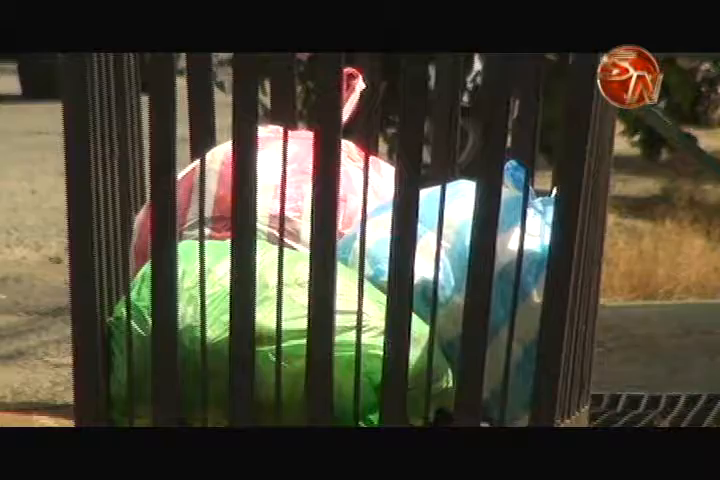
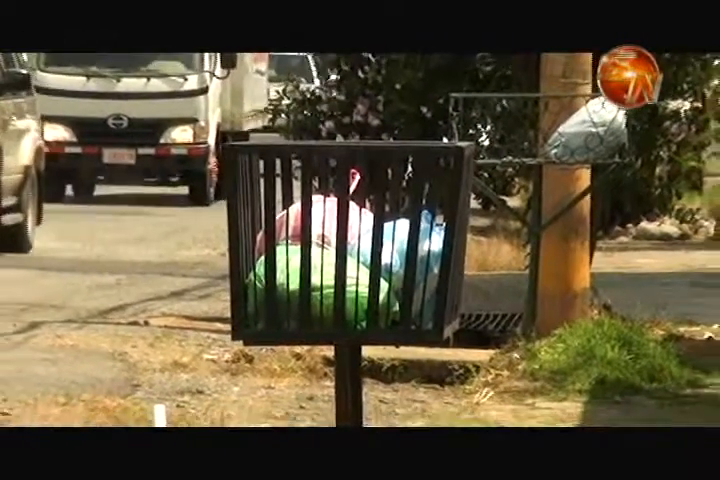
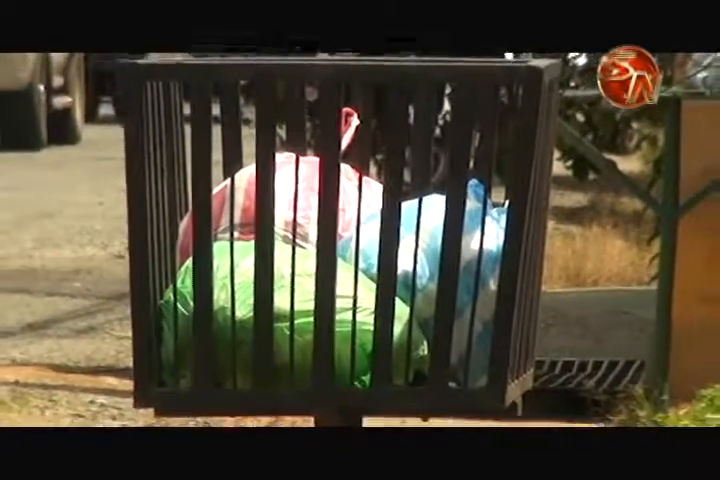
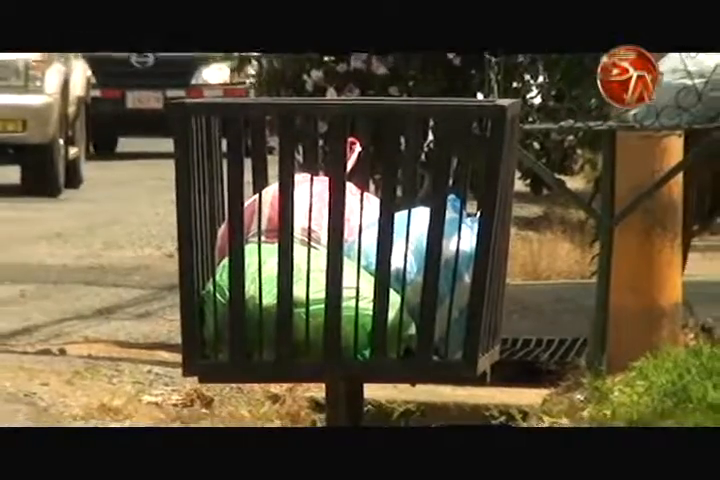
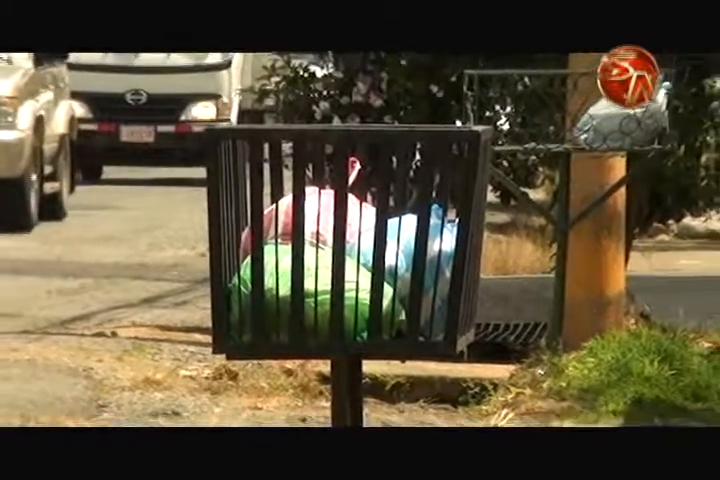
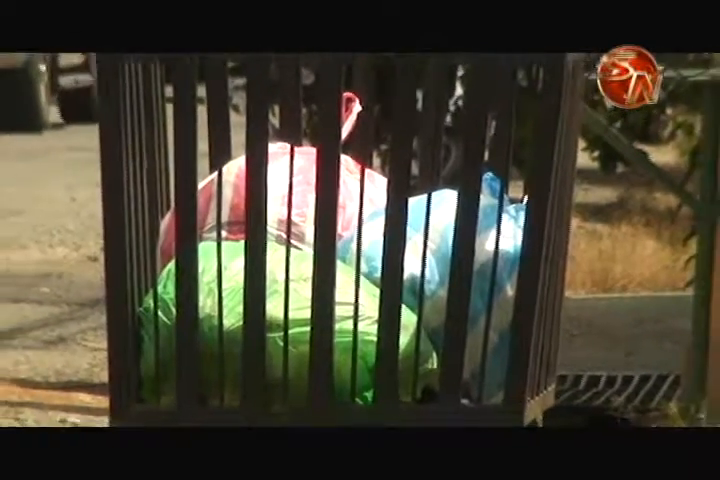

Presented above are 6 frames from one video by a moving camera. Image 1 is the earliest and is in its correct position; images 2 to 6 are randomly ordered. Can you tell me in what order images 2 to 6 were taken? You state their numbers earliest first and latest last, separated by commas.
6, 3, 4, 5, 2
